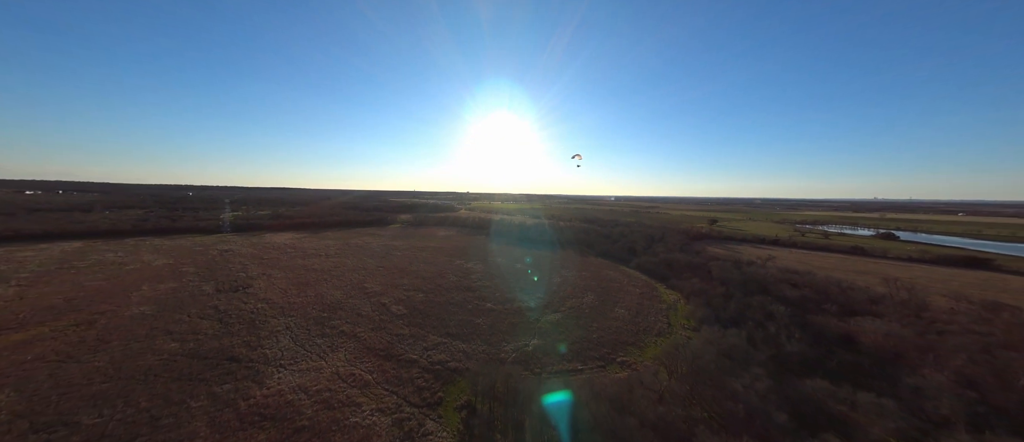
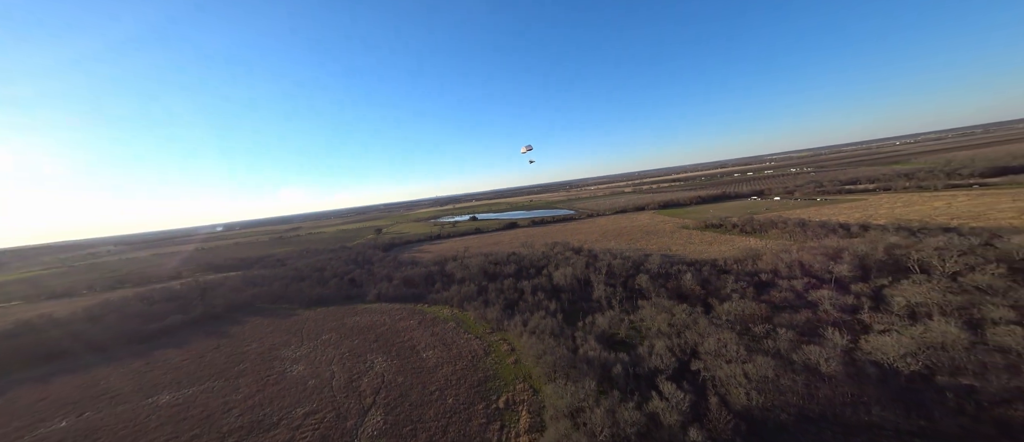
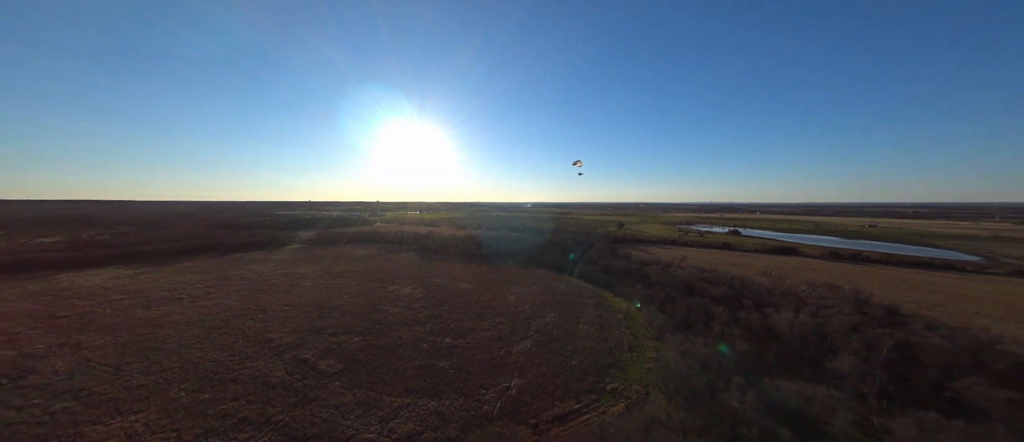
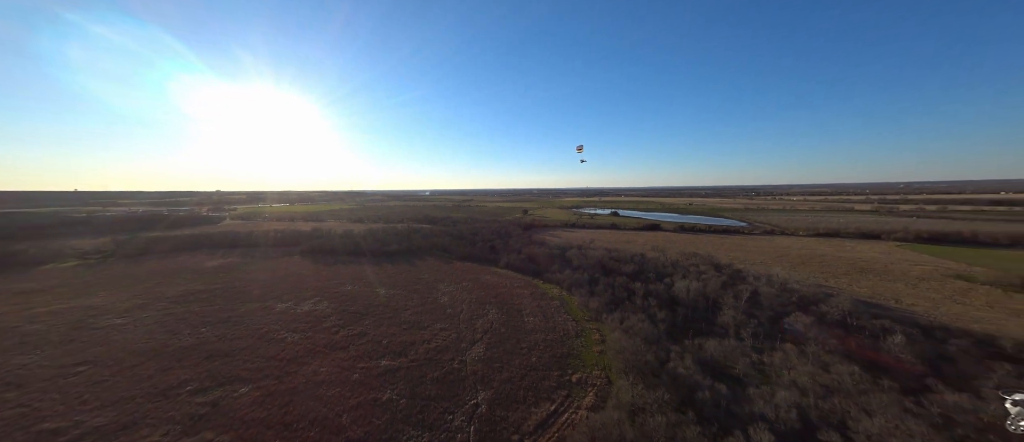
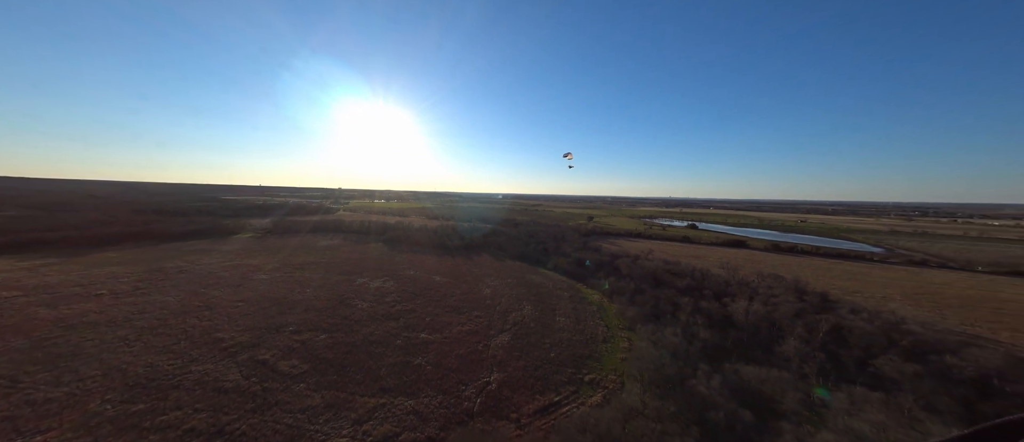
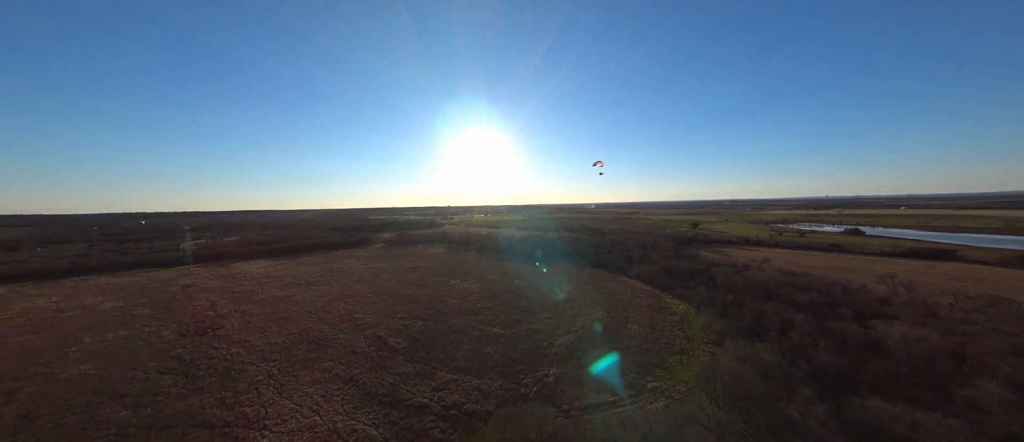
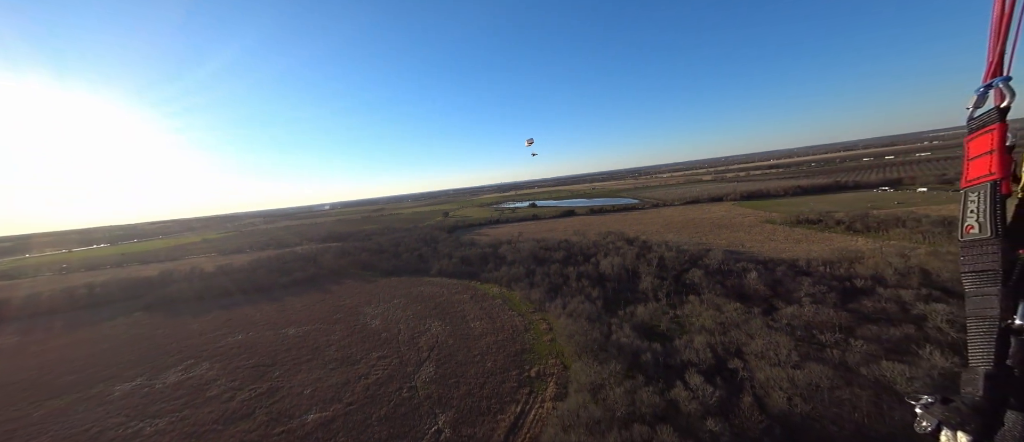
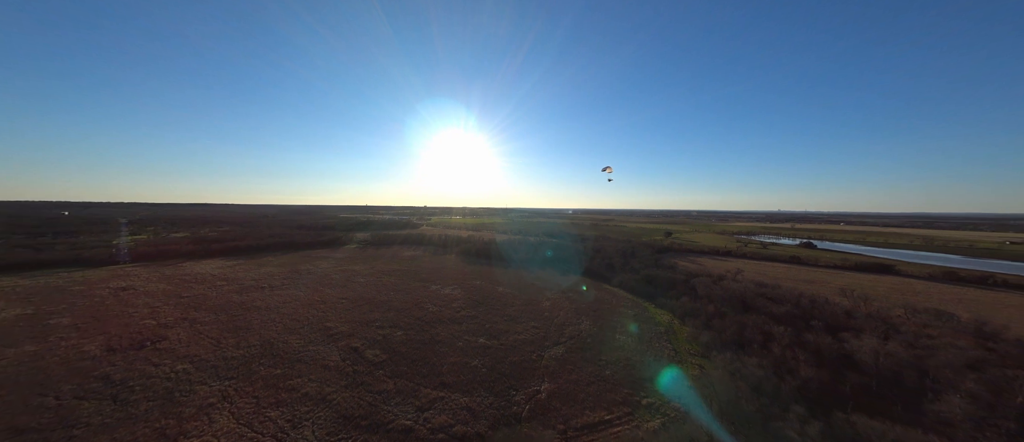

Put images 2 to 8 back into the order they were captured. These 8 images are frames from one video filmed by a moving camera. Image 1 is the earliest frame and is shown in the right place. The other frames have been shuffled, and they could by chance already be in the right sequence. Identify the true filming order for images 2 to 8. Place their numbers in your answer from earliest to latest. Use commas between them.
6, 8, 3, 5, 4, 7, 2
